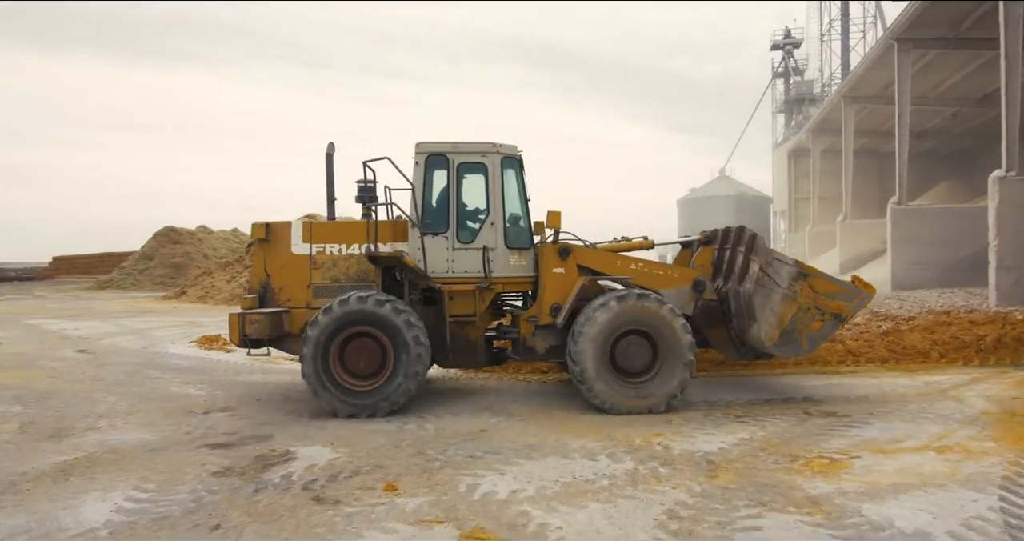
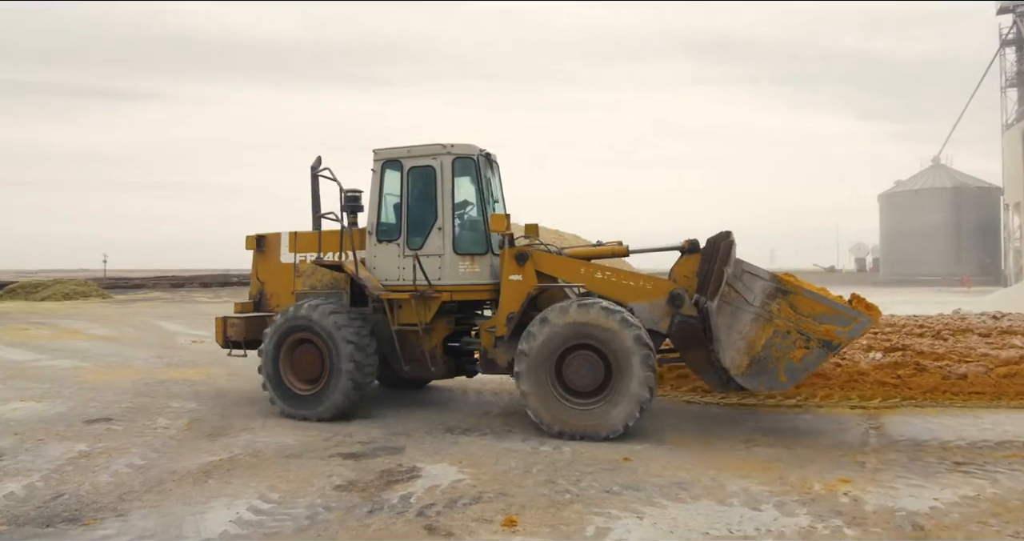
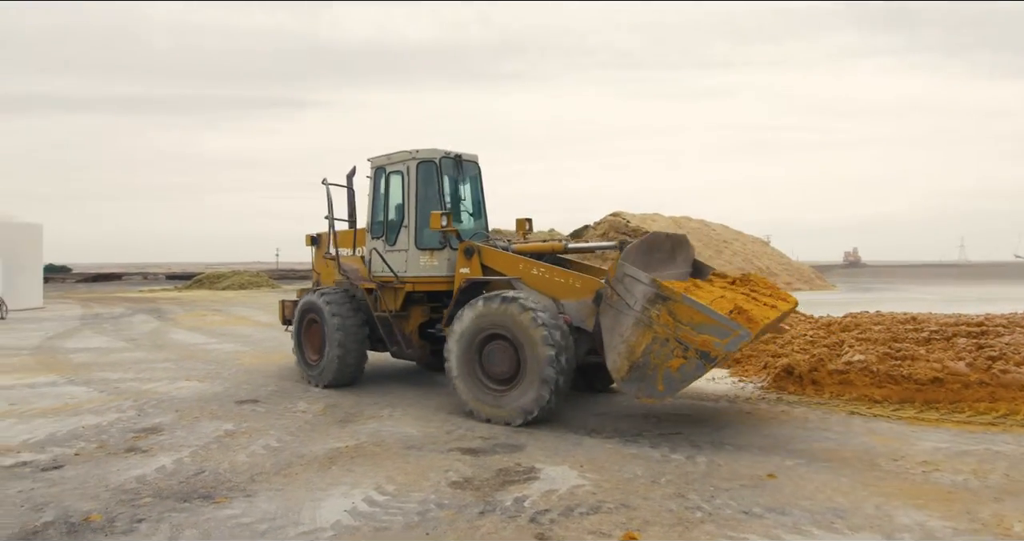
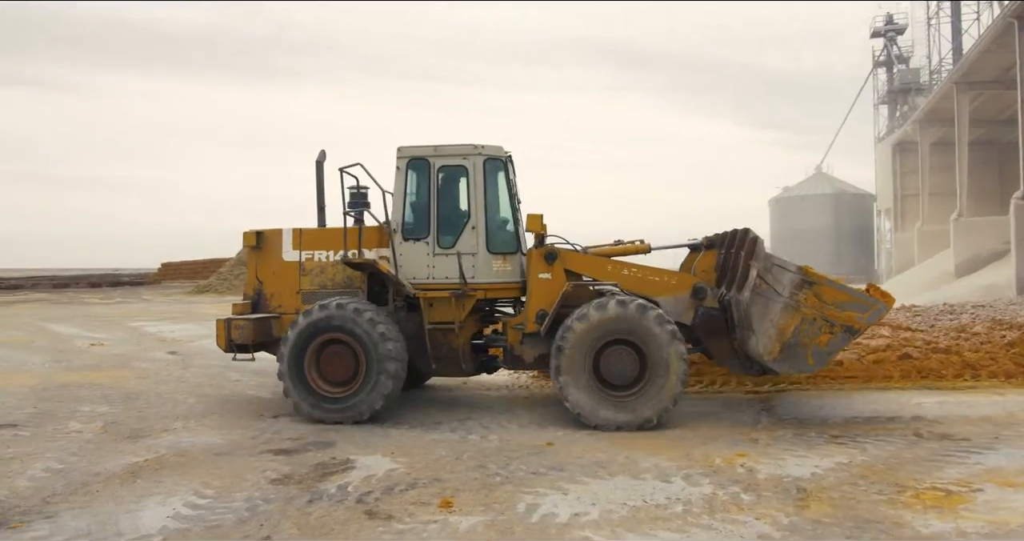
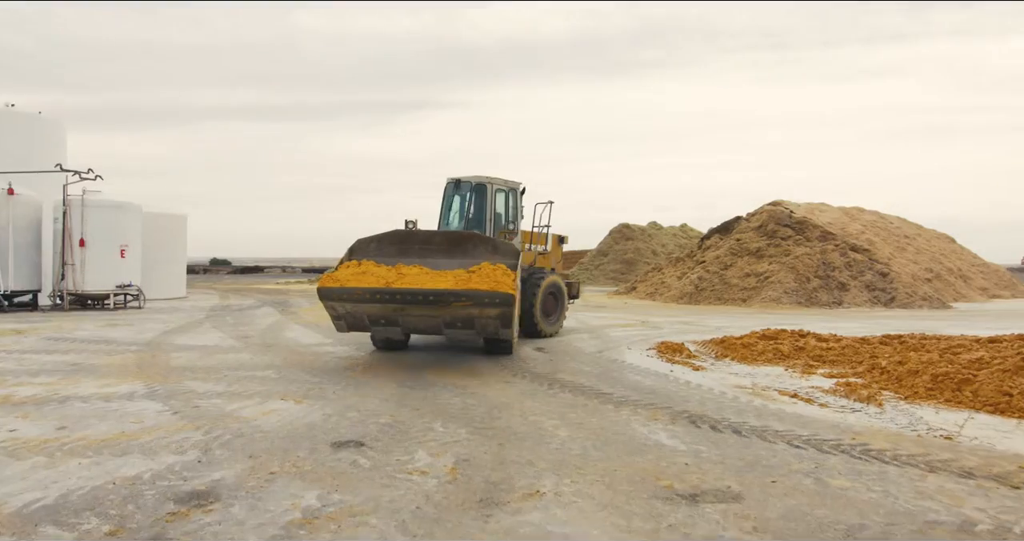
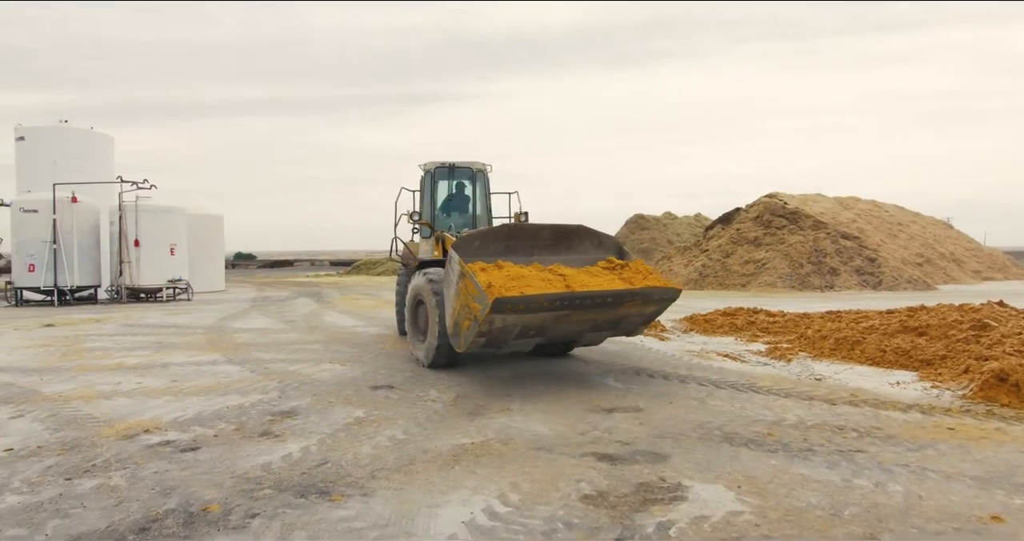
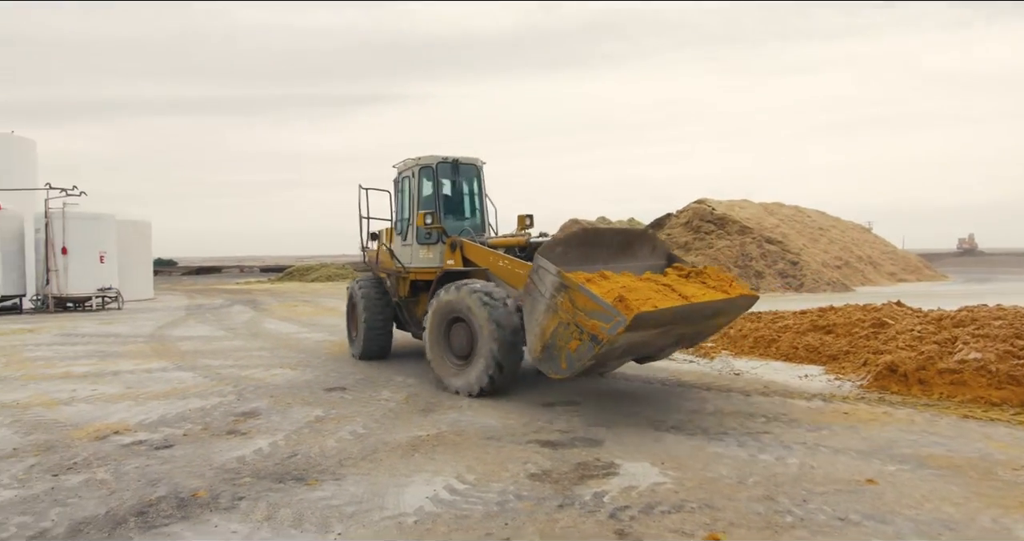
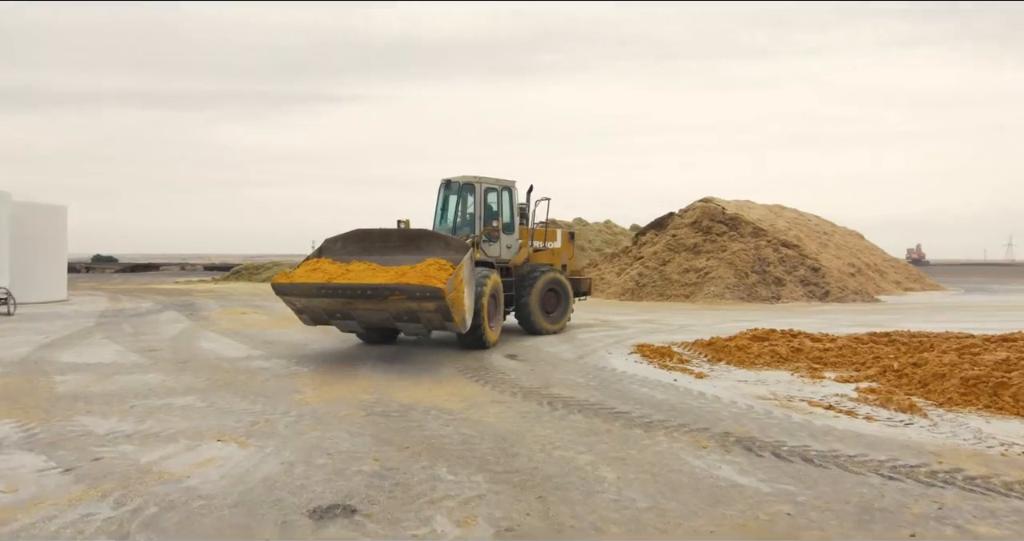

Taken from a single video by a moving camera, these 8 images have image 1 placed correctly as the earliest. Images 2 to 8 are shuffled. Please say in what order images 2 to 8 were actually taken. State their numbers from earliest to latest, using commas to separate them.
4, 2, 3, 7, 6, 5, 8
